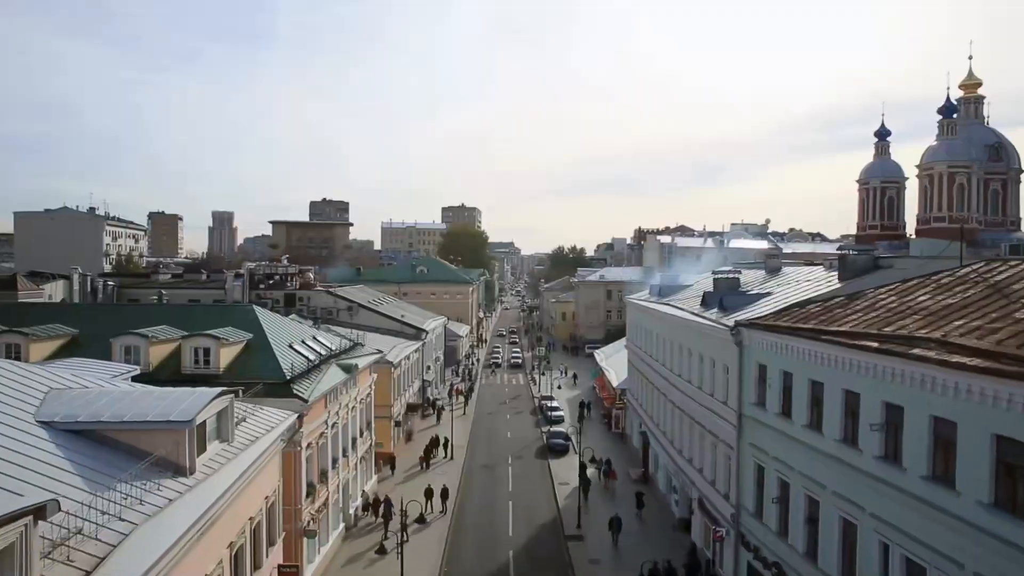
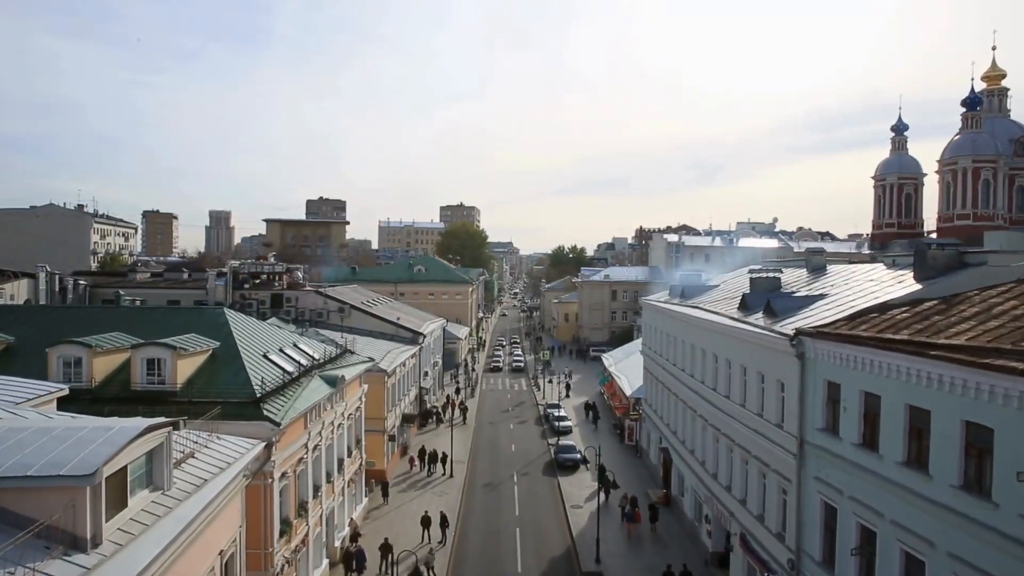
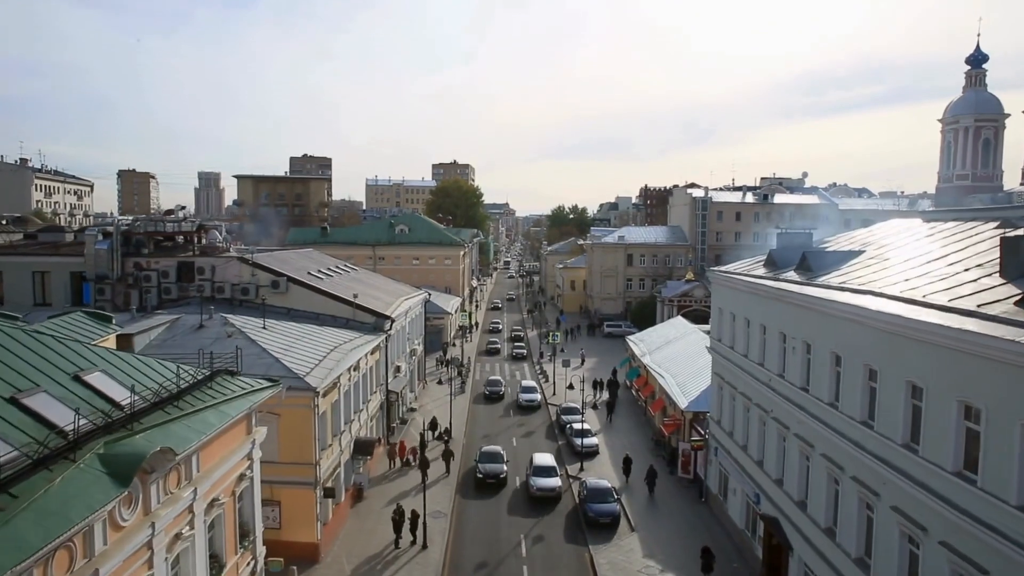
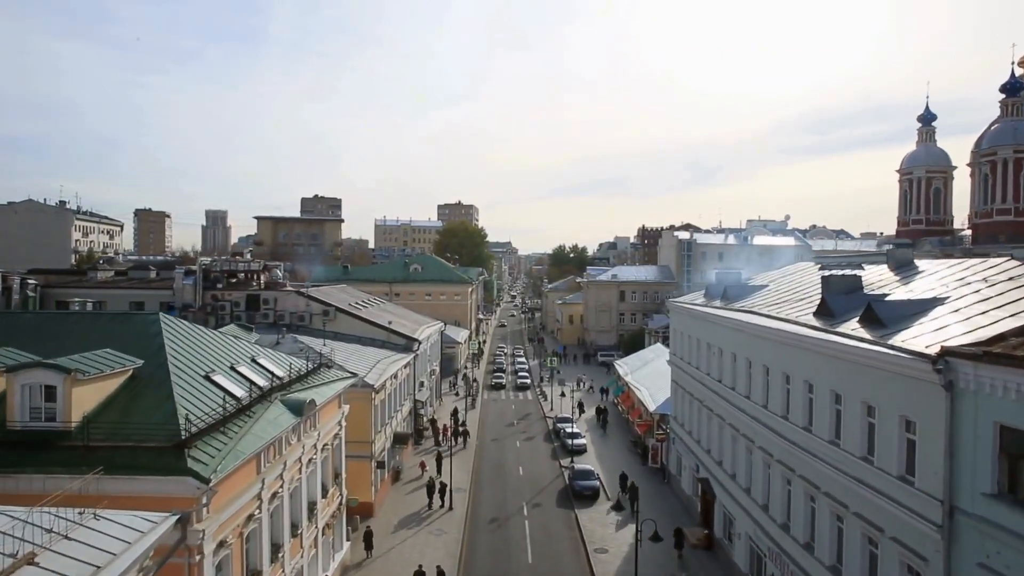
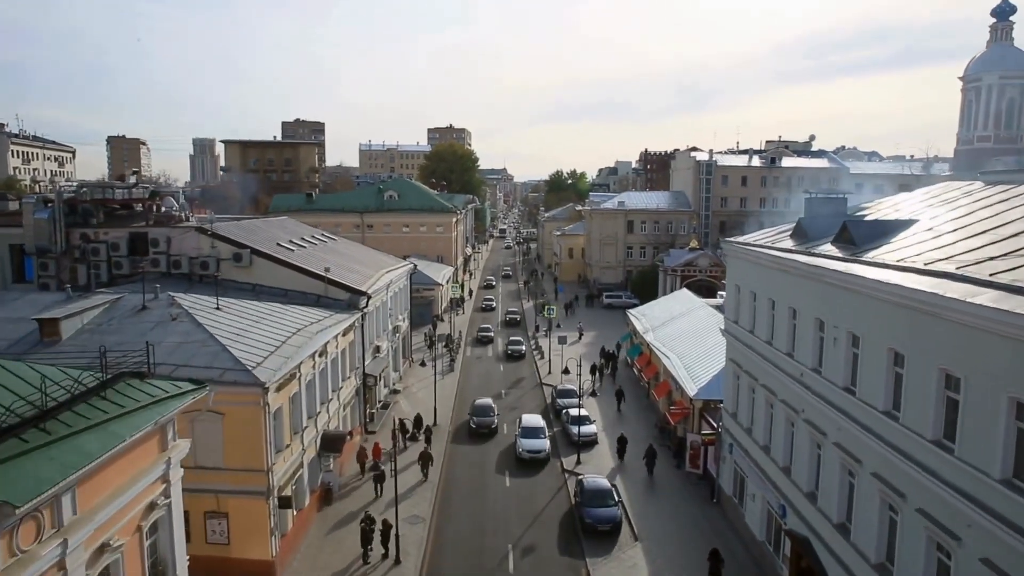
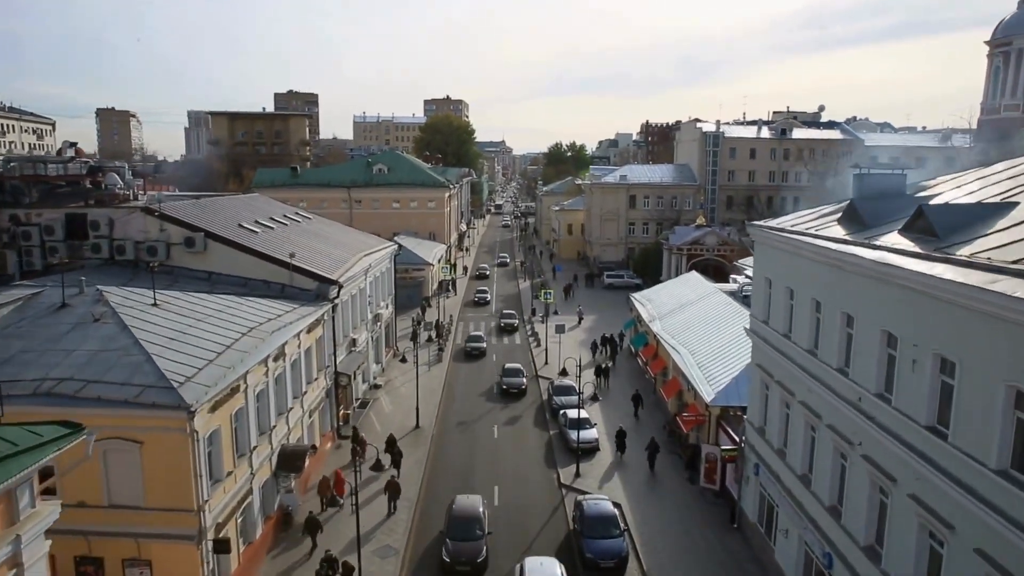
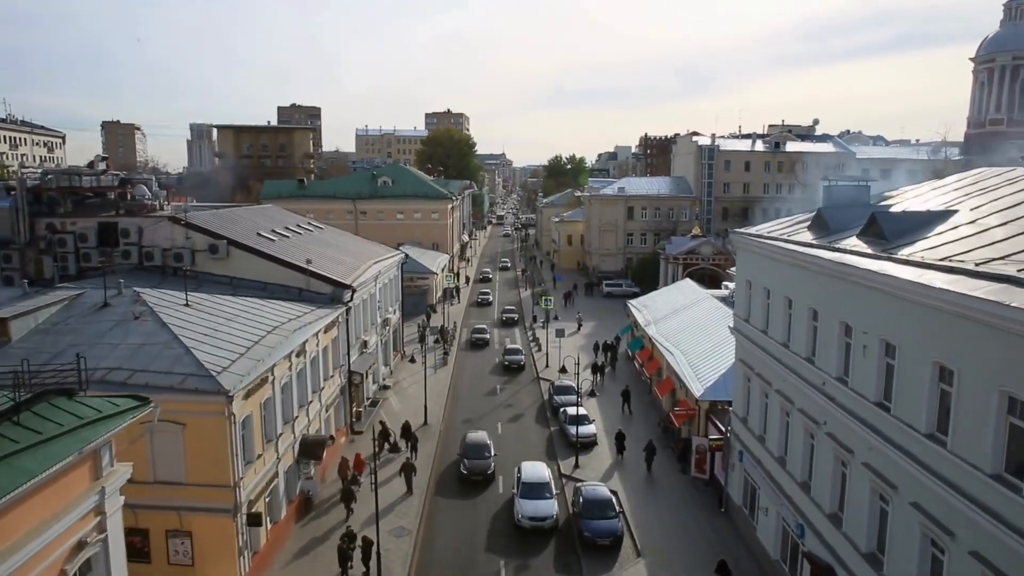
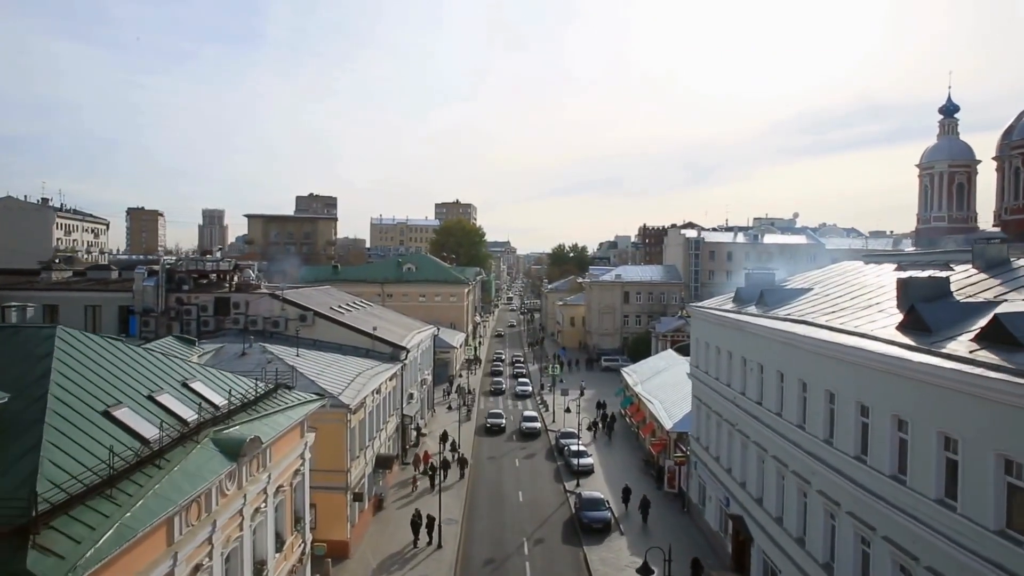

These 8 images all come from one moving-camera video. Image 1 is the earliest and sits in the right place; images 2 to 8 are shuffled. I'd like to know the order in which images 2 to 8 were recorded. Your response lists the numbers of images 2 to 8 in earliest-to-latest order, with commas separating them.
2, 4, 8, 3, 5, 7, 6
